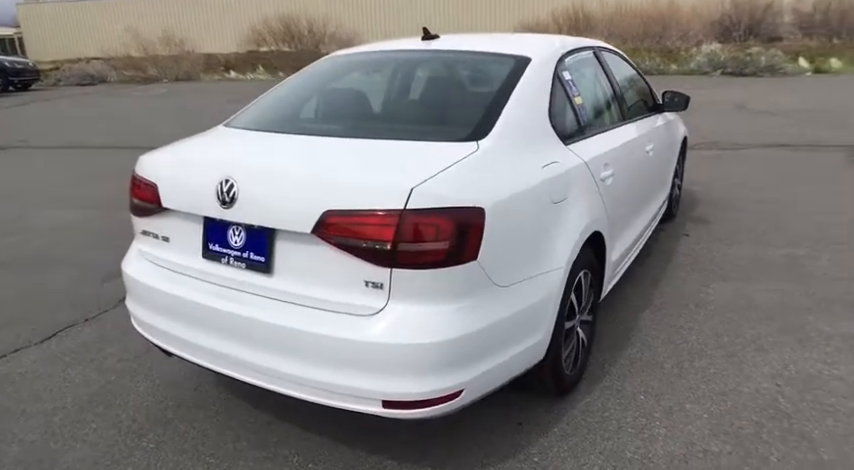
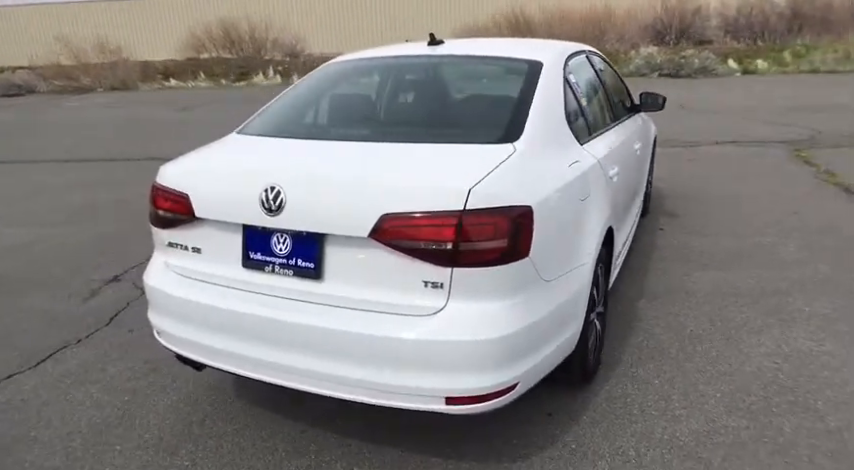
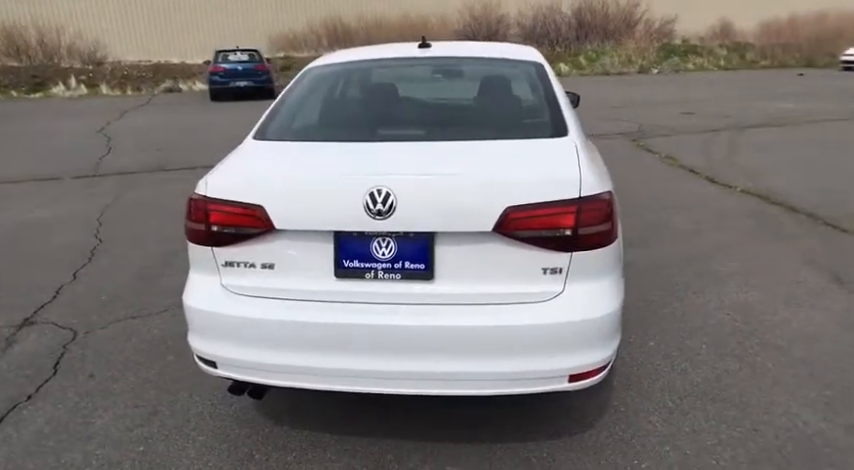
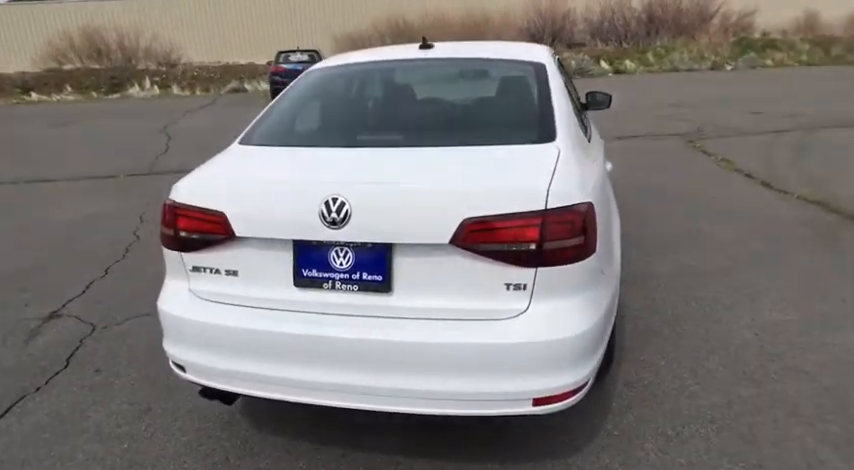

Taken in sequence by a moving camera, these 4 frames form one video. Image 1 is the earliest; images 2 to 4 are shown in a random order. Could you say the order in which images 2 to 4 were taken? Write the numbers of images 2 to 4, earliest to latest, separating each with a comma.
2, 4, 3
